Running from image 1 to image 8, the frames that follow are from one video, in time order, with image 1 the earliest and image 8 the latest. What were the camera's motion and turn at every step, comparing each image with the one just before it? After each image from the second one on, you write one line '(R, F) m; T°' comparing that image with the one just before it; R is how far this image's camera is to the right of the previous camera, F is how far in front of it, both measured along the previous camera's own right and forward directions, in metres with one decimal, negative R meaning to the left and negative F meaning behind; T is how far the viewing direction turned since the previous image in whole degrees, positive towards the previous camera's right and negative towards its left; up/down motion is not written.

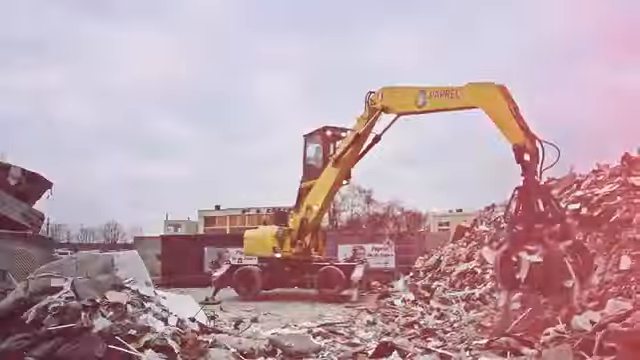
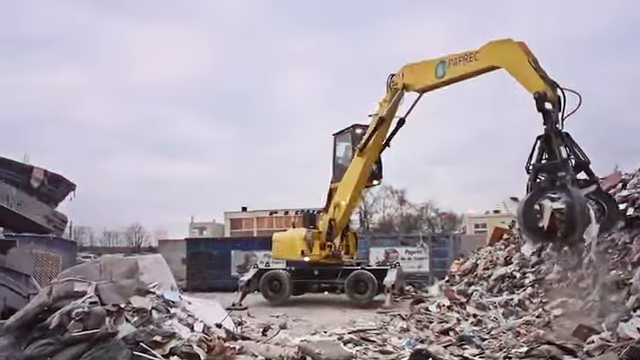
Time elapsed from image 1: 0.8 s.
(0.0, +0.4) m; -2°
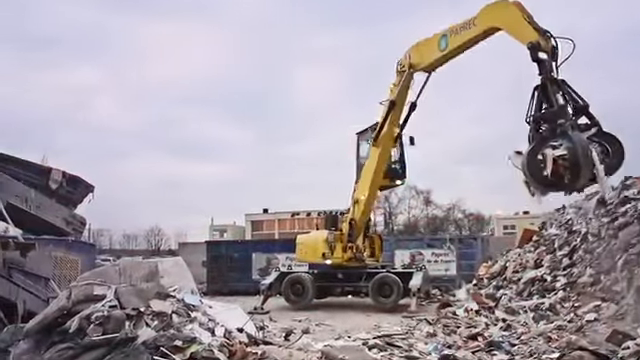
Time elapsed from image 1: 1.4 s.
(0.0, +0.3) m; -2°
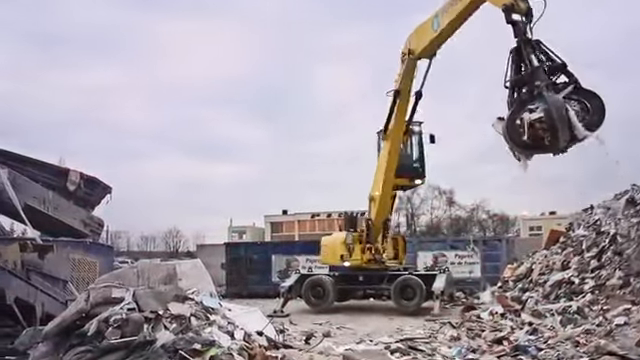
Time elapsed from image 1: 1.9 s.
(0.0, +0.2) m; -2°
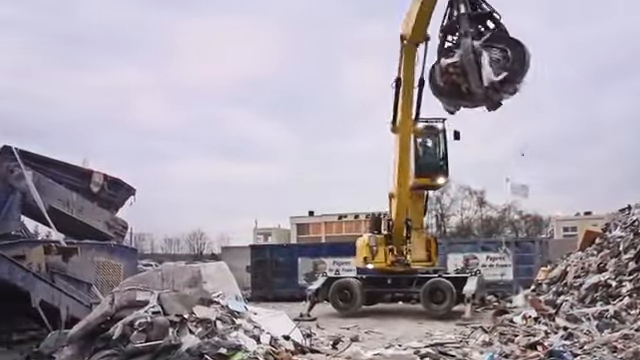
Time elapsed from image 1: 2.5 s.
(0.0, +0.2) m; -2°
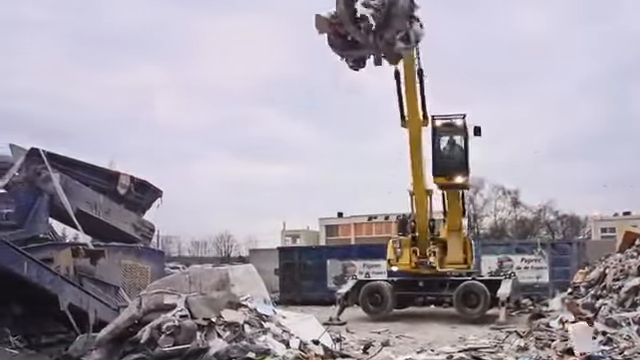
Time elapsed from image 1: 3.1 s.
(0.0, +0.2) m; -2°
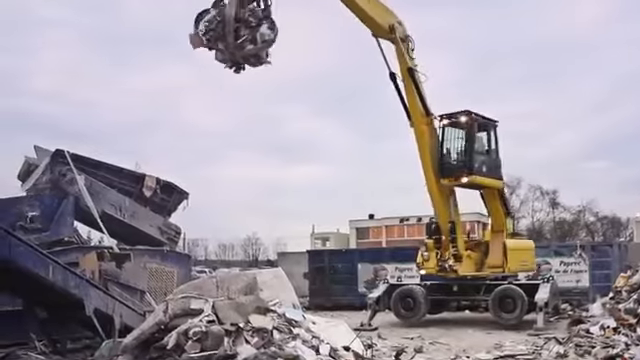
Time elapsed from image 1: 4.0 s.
(-0.1, +0.3) m; -2°
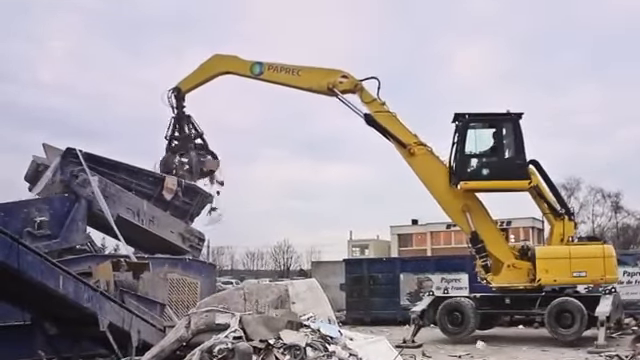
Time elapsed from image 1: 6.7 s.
(-0.3, +0.9) m; -1°
